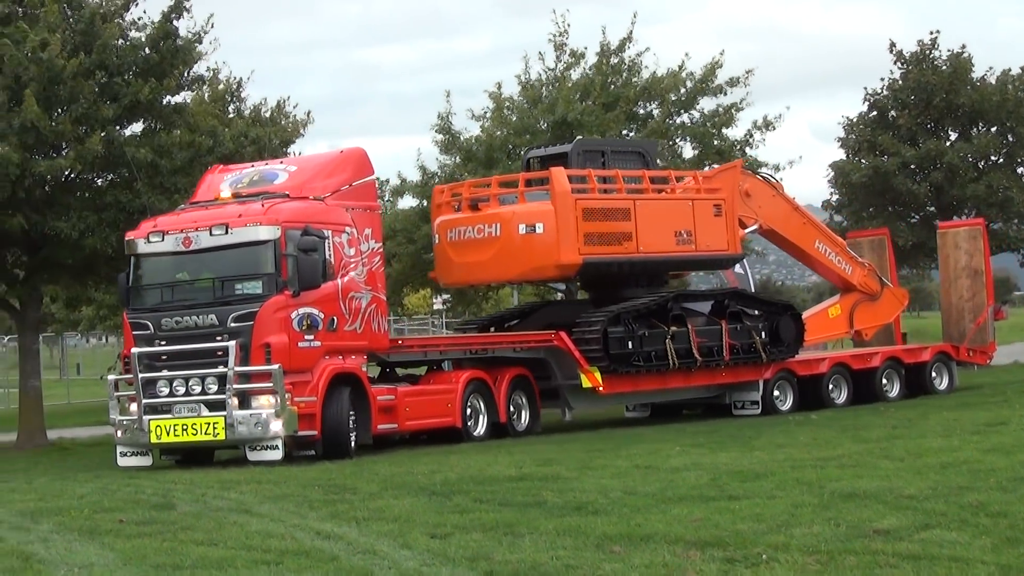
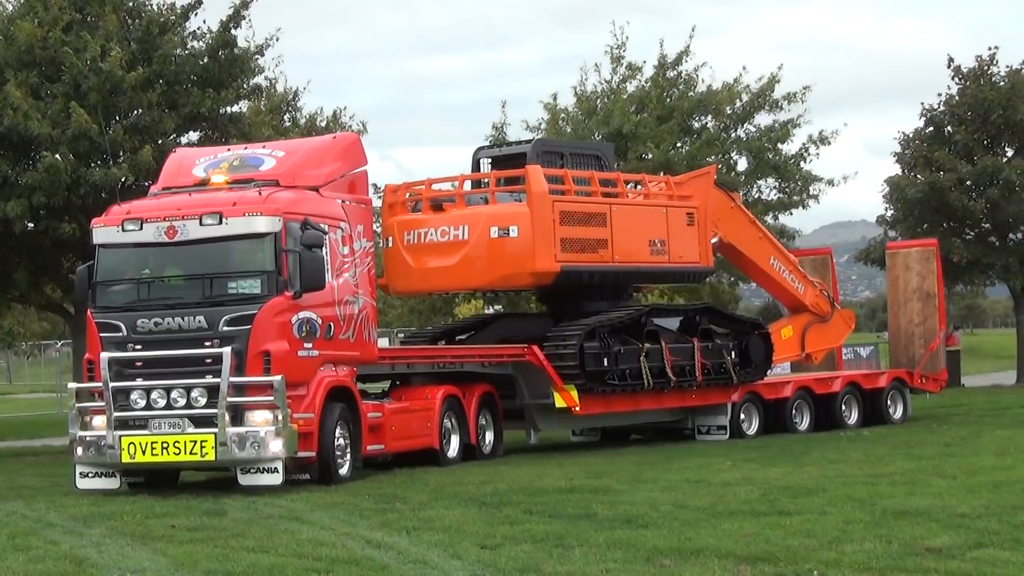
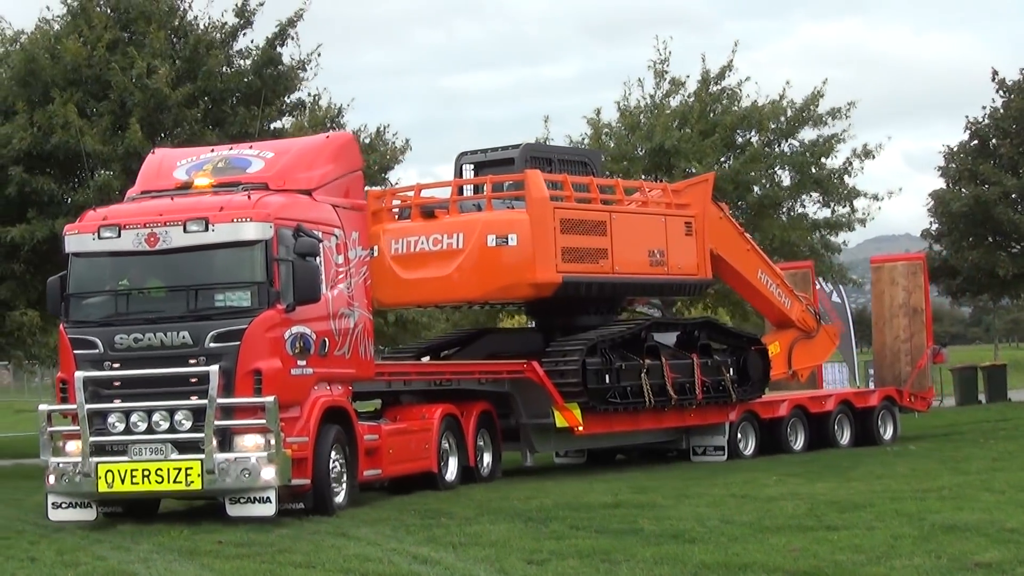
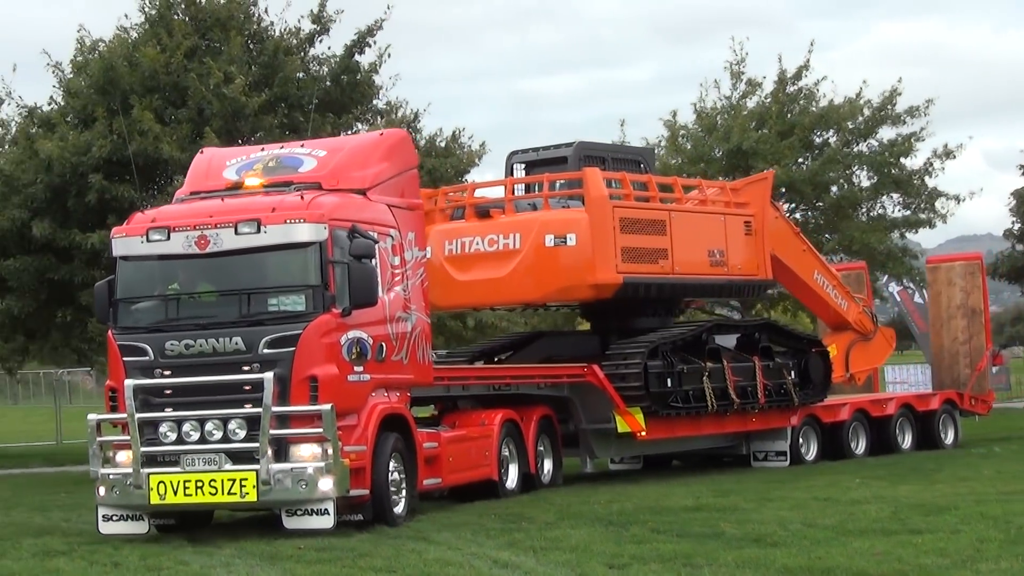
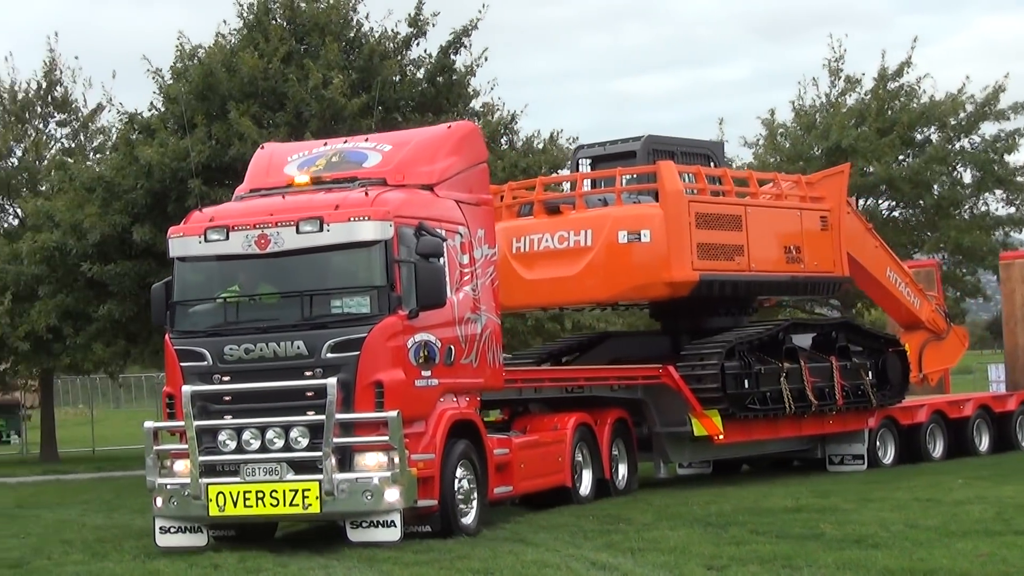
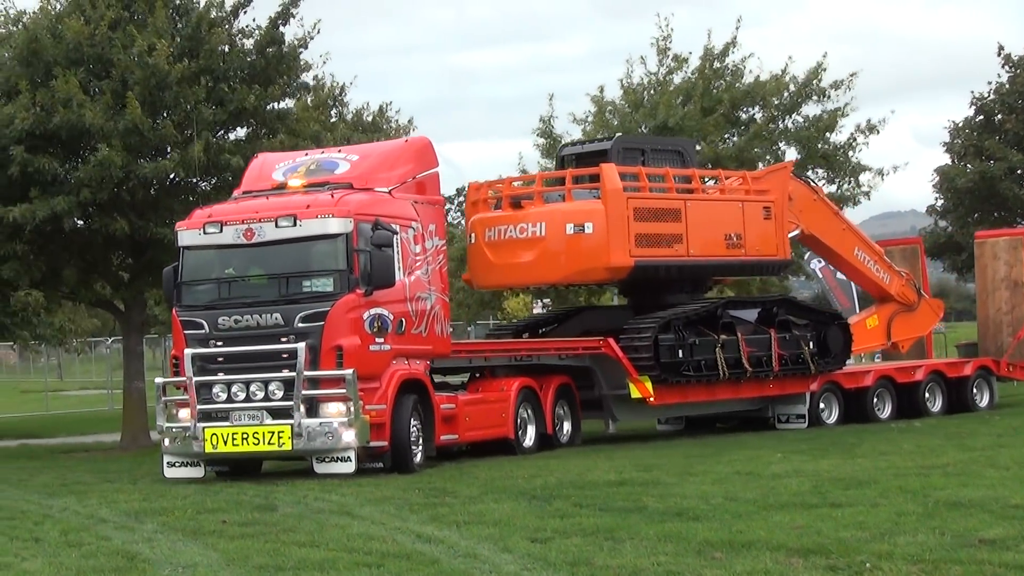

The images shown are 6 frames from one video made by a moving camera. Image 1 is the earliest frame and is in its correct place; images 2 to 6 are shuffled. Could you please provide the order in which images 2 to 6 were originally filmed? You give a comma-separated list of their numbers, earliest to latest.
6, 2, 3, 4, 5
